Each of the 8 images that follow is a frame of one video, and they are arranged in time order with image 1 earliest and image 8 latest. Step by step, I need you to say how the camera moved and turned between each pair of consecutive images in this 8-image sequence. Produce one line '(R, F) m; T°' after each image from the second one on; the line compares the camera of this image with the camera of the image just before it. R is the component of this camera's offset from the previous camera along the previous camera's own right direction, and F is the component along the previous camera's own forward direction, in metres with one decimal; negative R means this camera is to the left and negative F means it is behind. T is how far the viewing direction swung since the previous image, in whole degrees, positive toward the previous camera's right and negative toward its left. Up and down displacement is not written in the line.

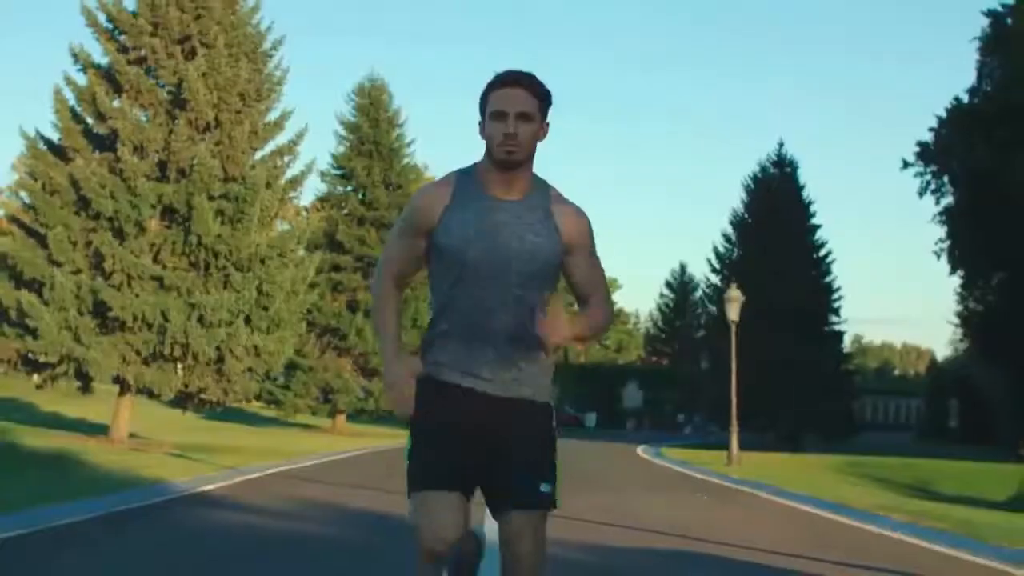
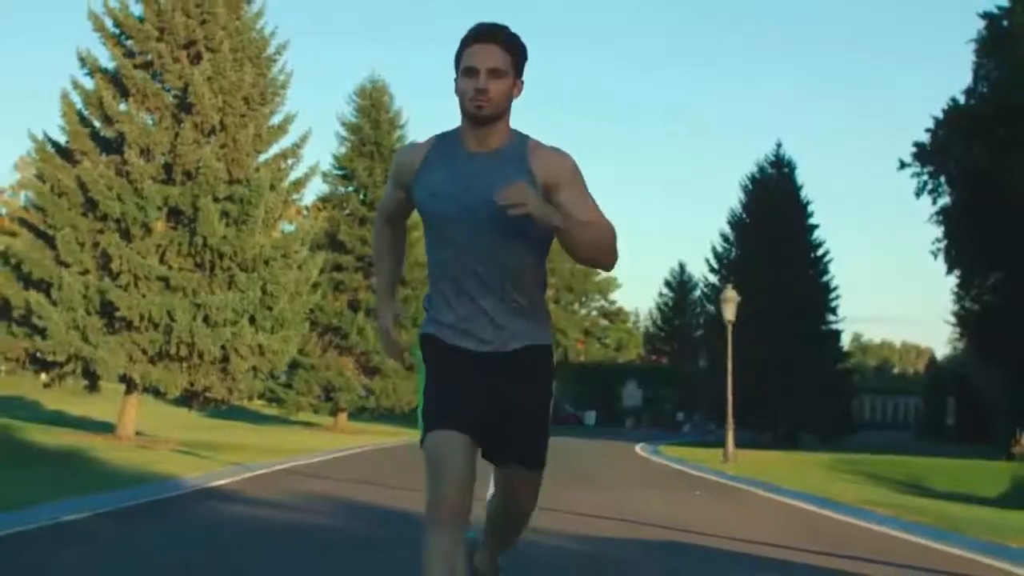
(0.0, -0.5) m; 0°
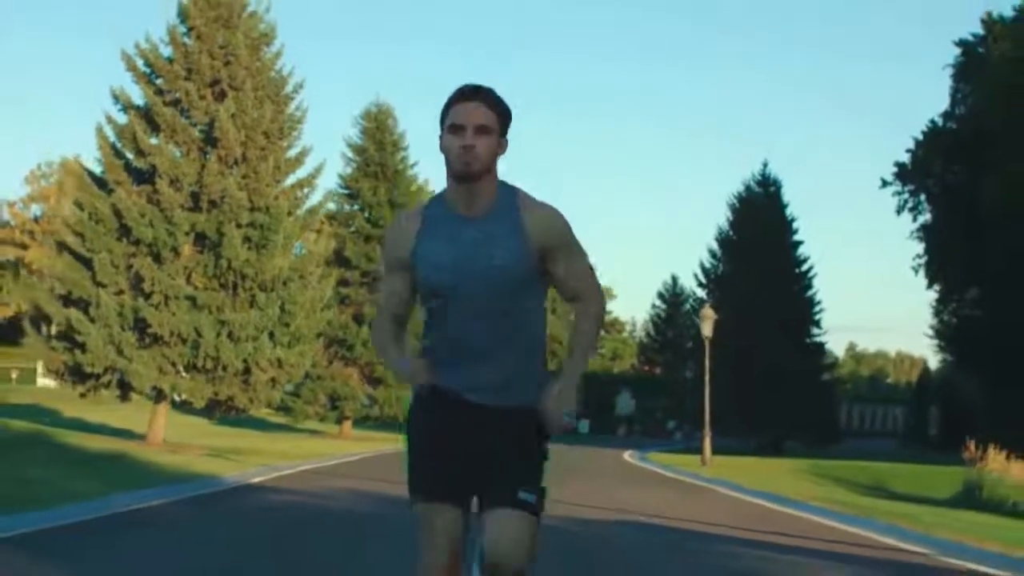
(0.0, -2.8) m; 0°
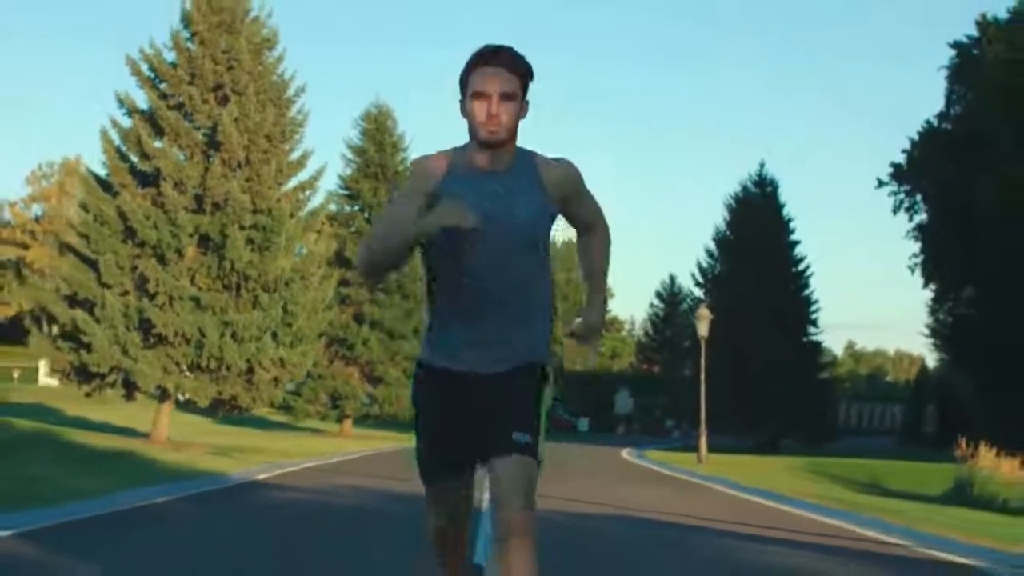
(0.0, -0.5) m; 0°
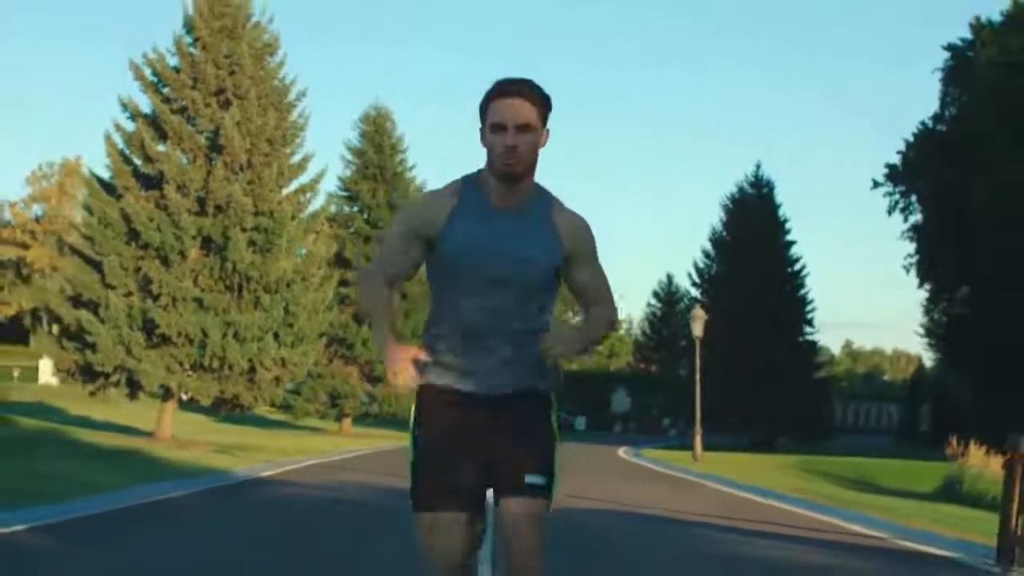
(0.0, -0.5) m; 0°
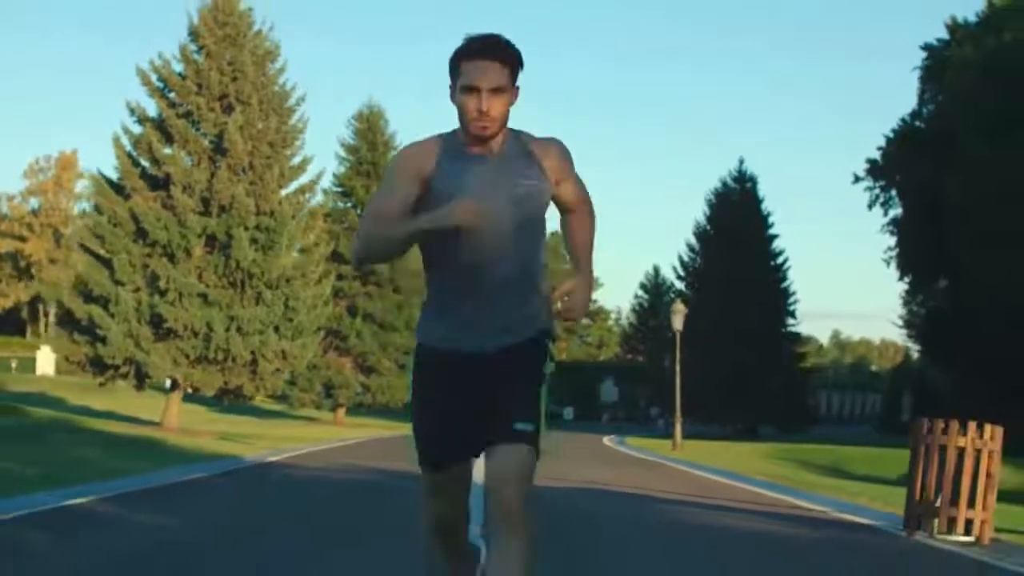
(0.0, -1.8) m; 0°
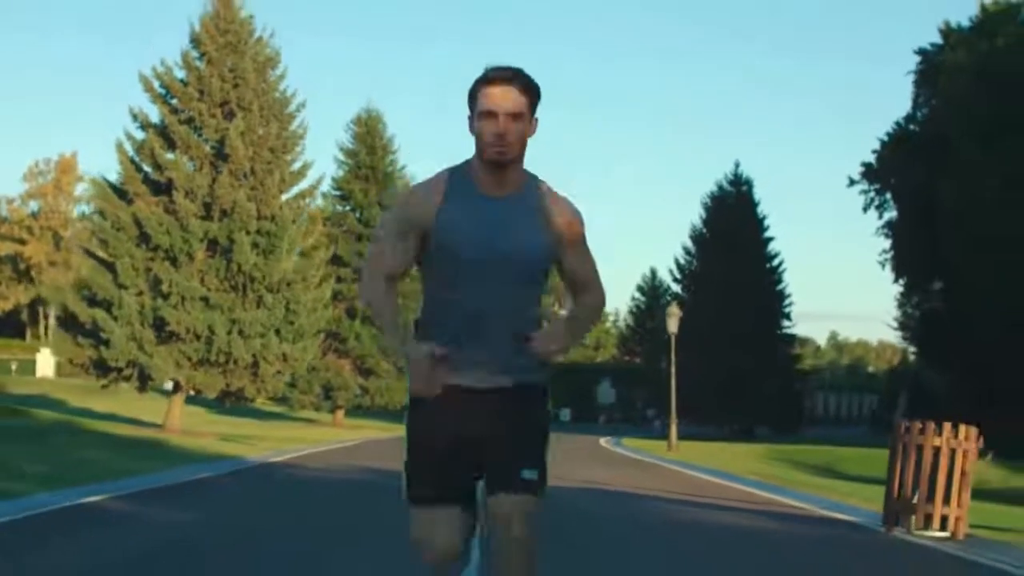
(0.0, -0.5) m; 0°
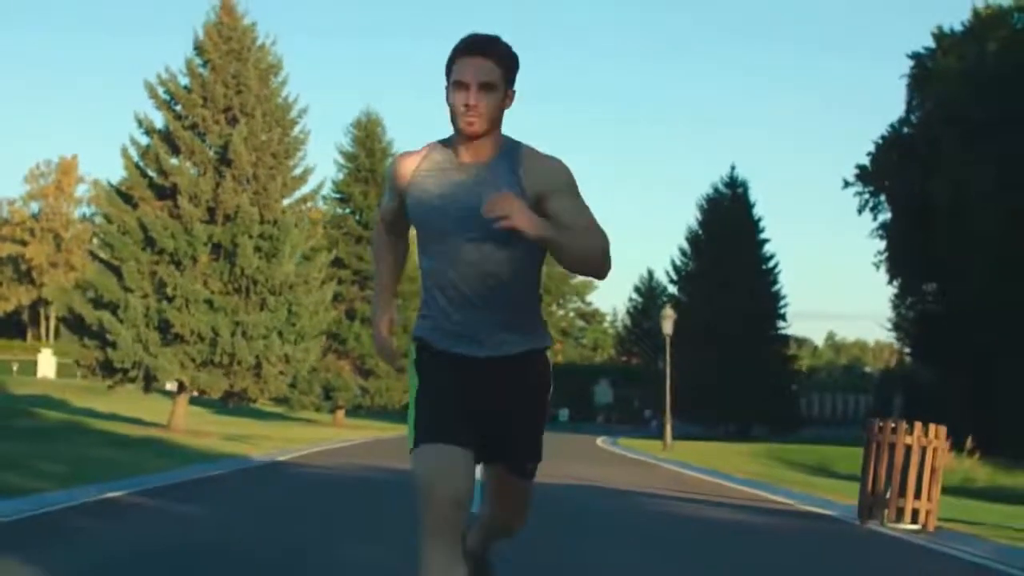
(0.0, -0.7) m; 0°
